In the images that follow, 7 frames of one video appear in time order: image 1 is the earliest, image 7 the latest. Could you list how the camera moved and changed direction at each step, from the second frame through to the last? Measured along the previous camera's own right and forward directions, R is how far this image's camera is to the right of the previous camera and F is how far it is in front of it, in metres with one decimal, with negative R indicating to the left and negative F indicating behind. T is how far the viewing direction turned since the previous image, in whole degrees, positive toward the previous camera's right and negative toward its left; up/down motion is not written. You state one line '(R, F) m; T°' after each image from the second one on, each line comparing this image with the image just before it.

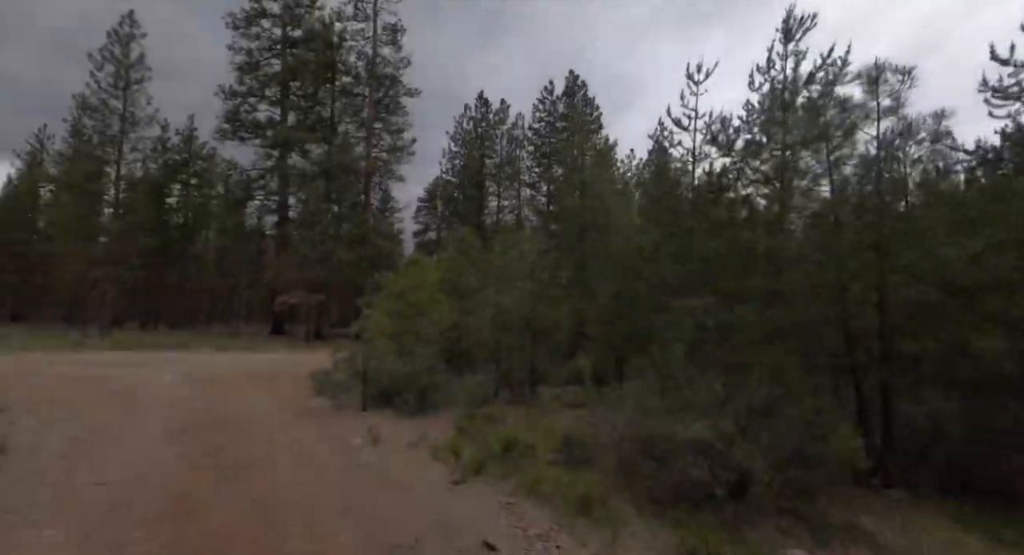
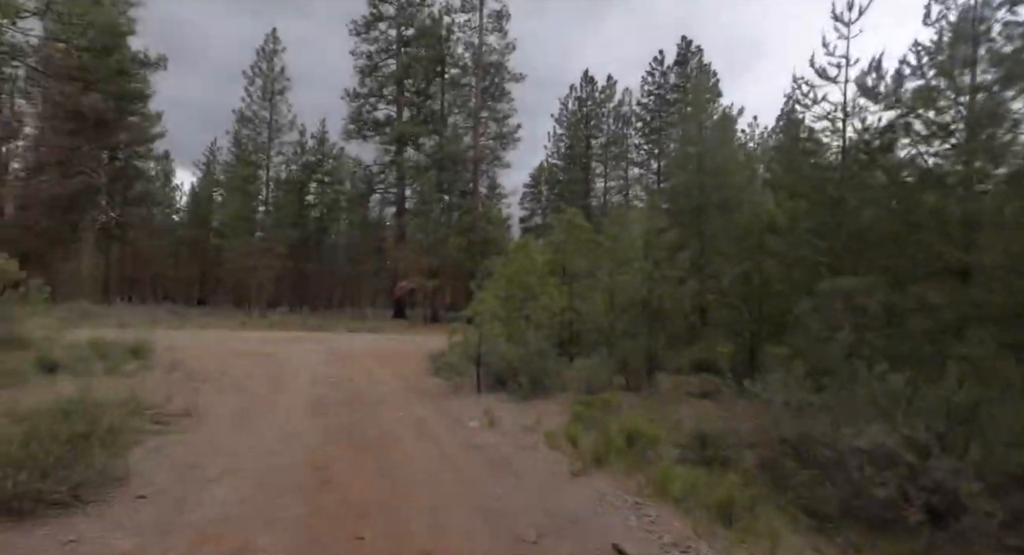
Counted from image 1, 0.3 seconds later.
(-0.1, +0.5) m; -11°
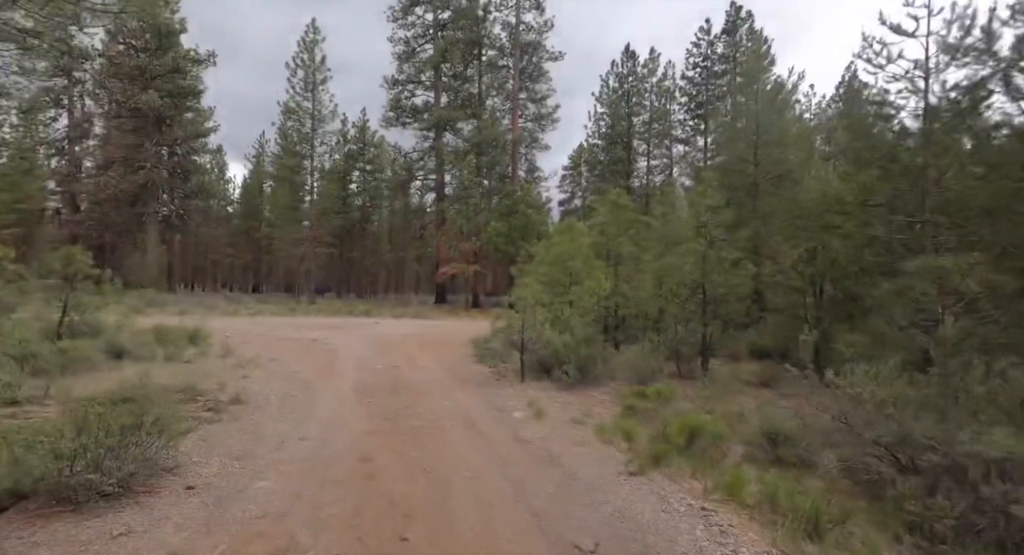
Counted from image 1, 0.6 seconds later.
(-0.1, +0.4) m; -4°
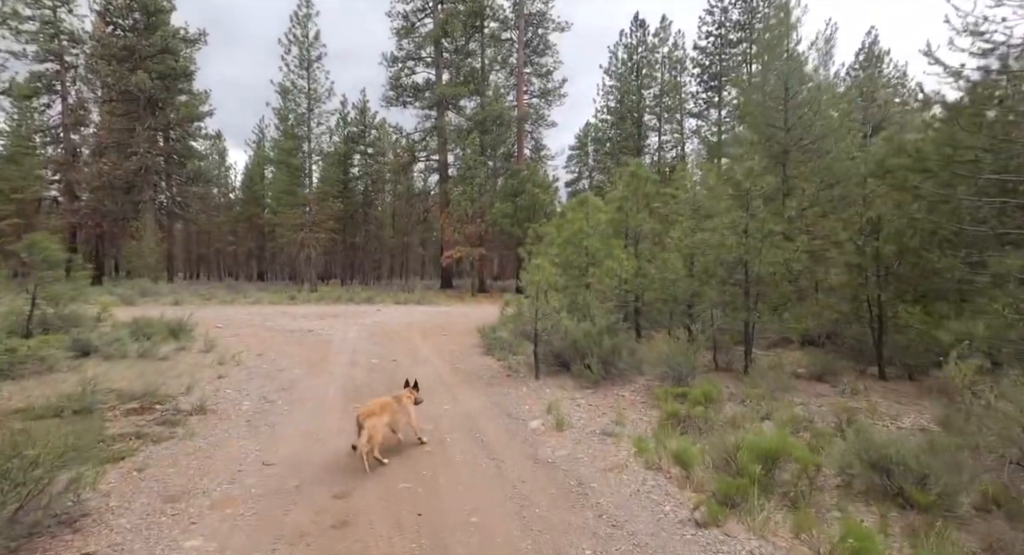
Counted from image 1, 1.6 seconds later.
(-0.1, +1.6) m; -1°
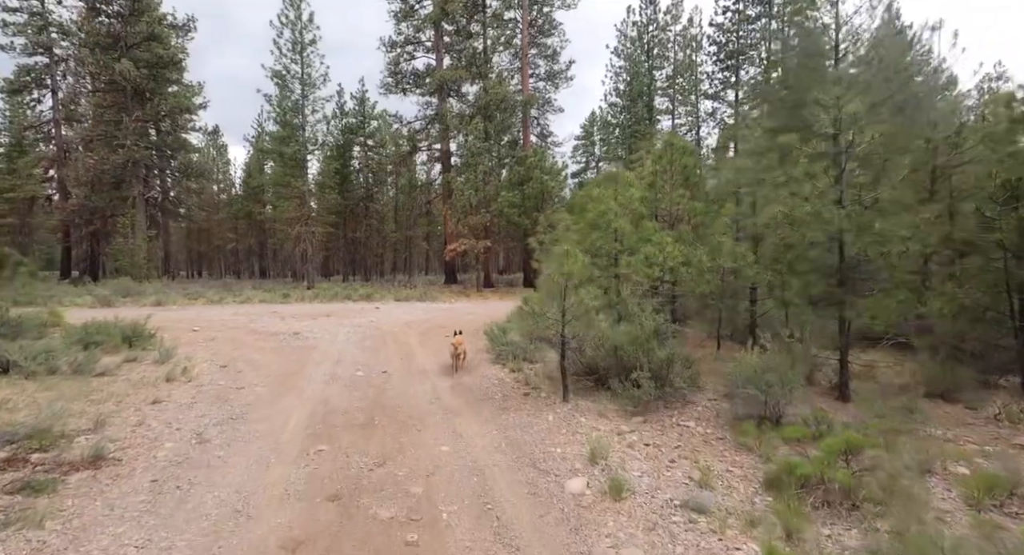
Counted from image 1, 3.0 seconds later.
(-0.2, +2.4) m; -1°
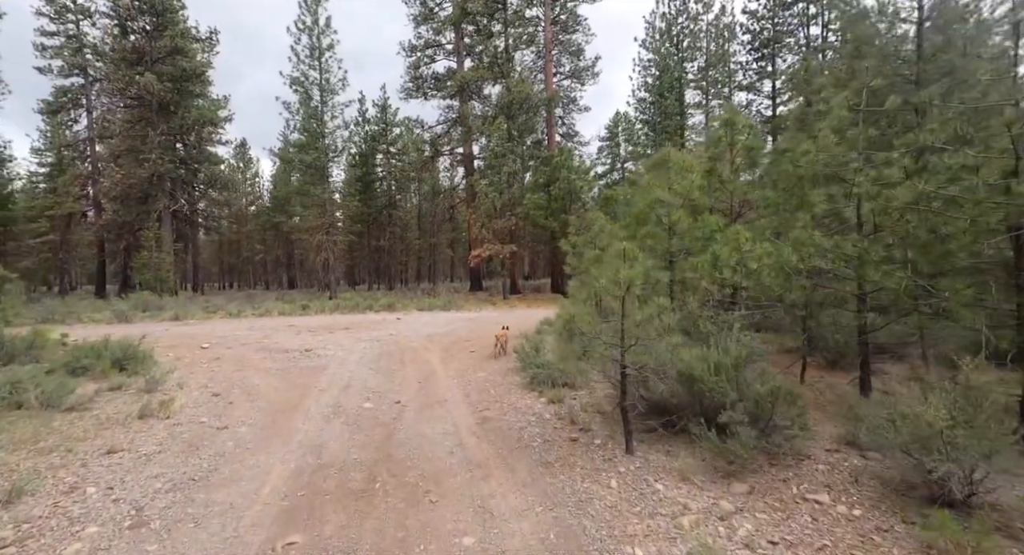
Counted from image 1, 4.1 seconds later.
(-0.2, +1.8) m; -3°
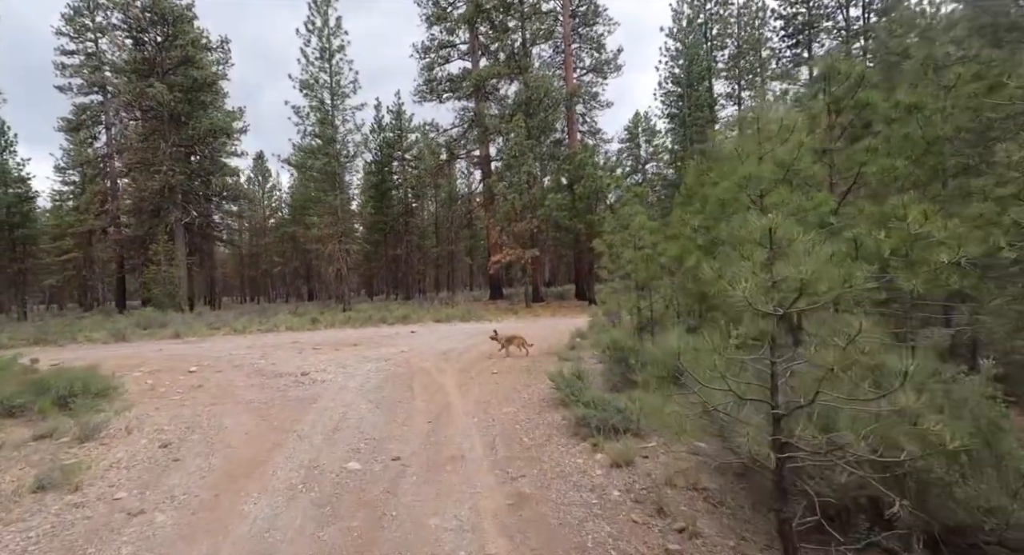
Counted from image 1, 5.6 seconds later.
(-0.2, +2.5) m; -2°
